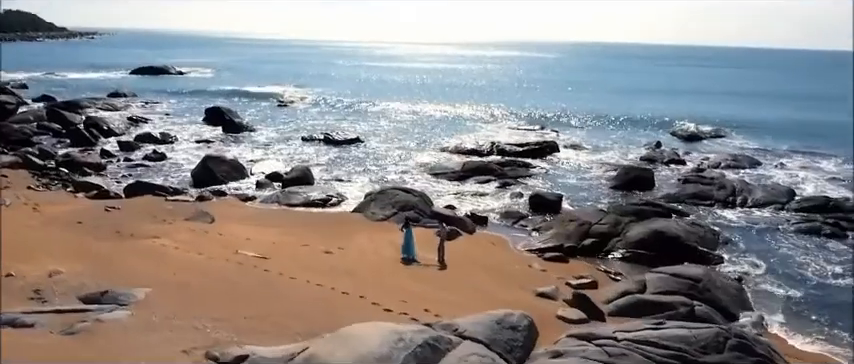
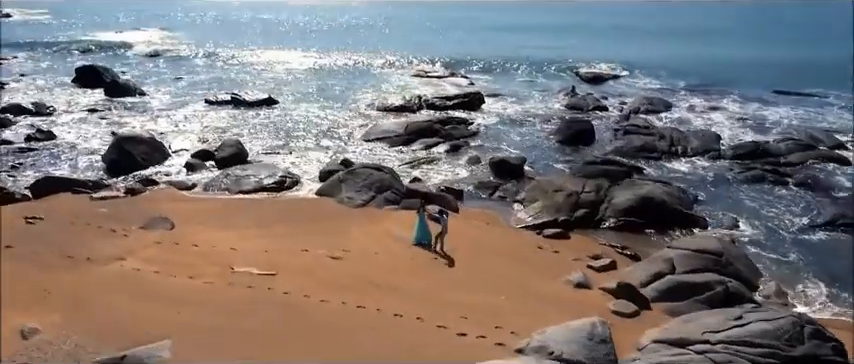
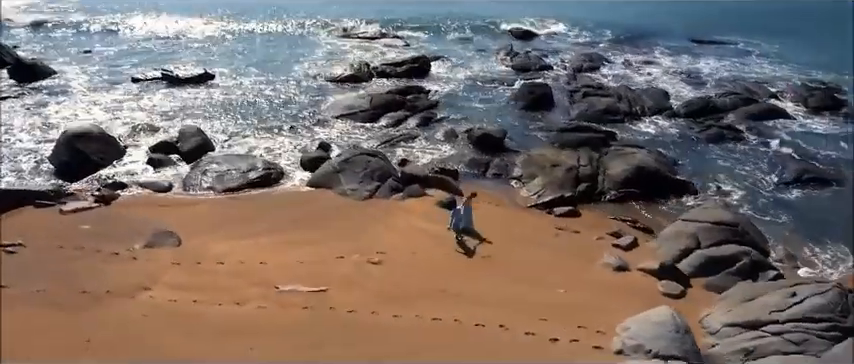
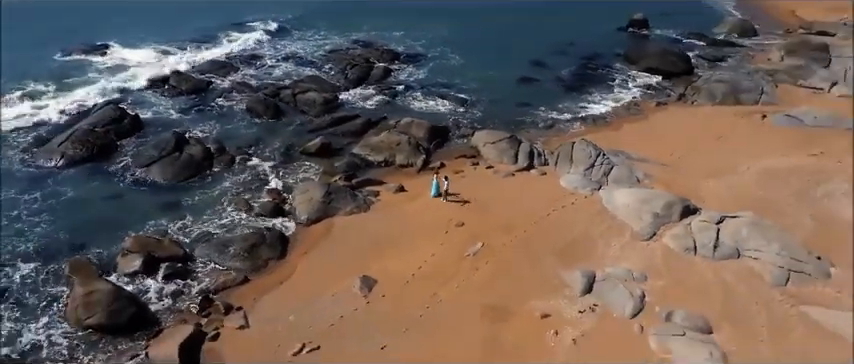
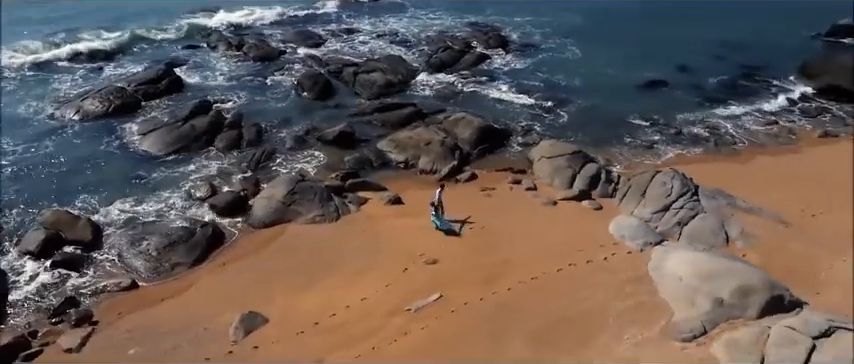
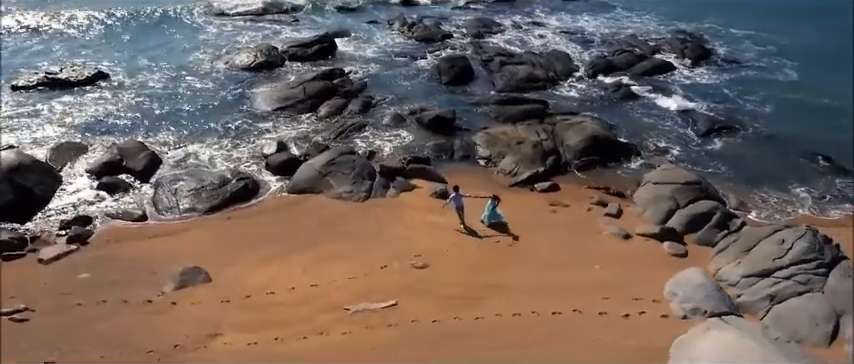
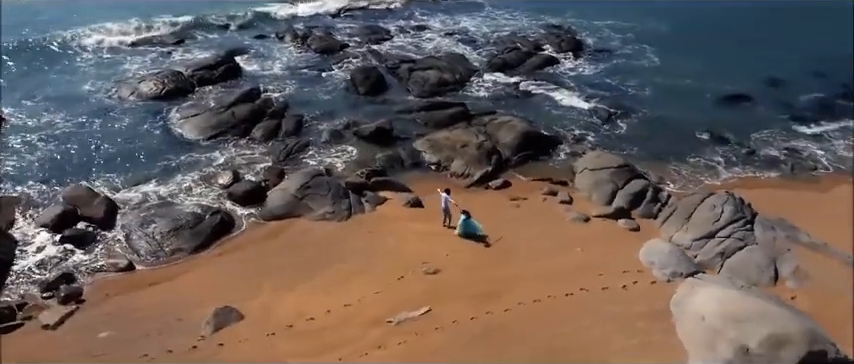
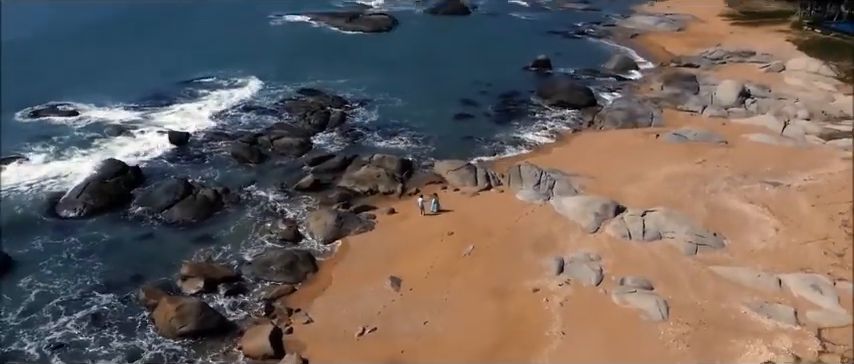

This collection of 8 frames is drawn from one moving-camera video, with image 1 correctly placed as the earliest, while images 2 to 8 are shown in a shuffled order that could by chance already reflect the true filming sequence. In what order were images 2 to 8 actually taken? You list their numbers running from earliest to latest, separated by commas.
2, 3, 6, 7, 5, 4, 8
